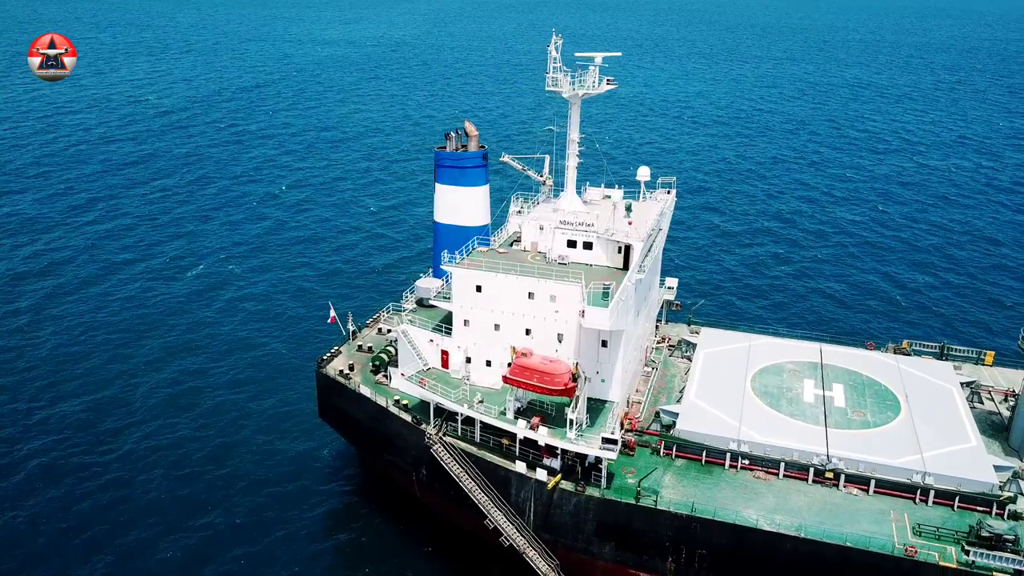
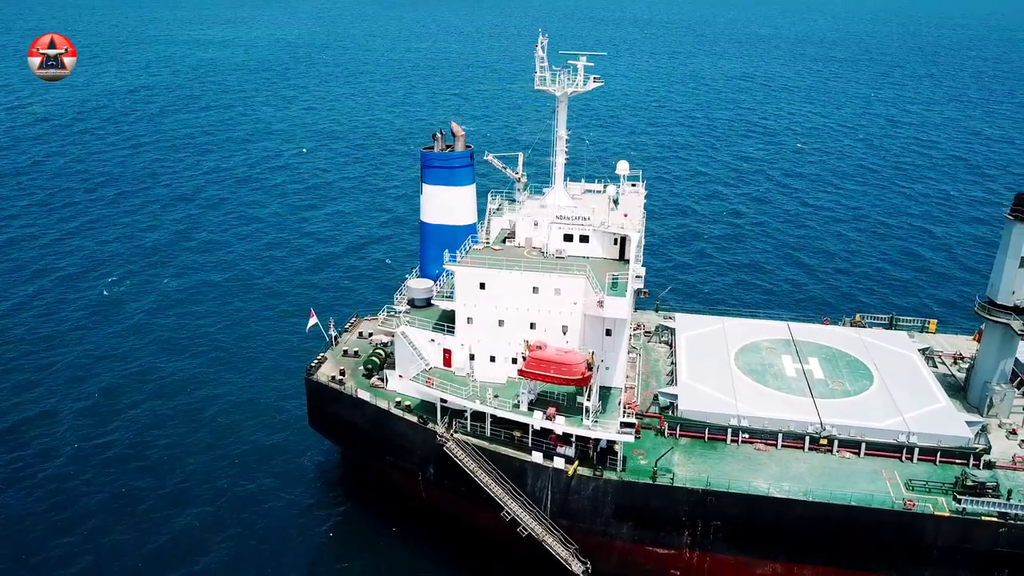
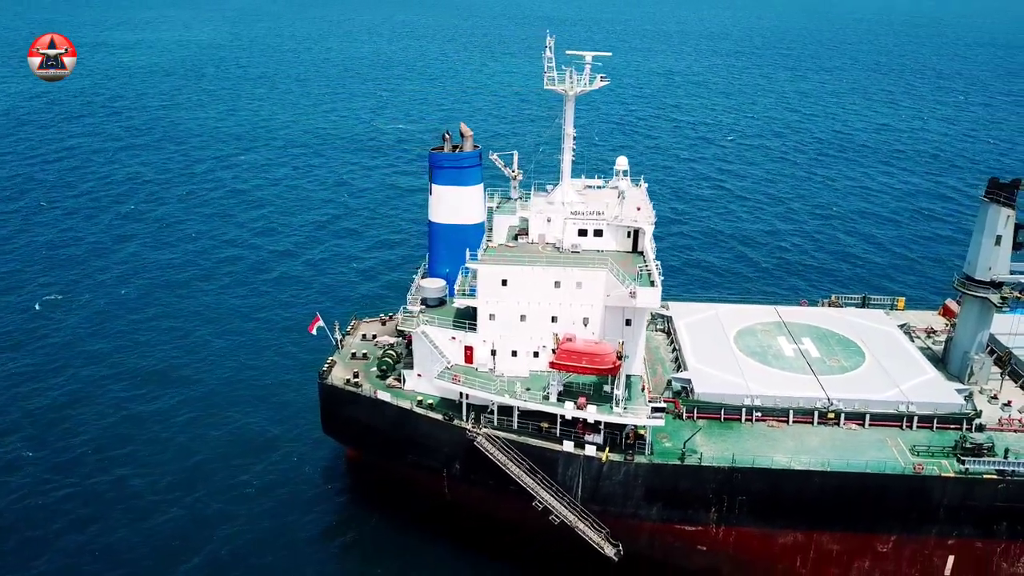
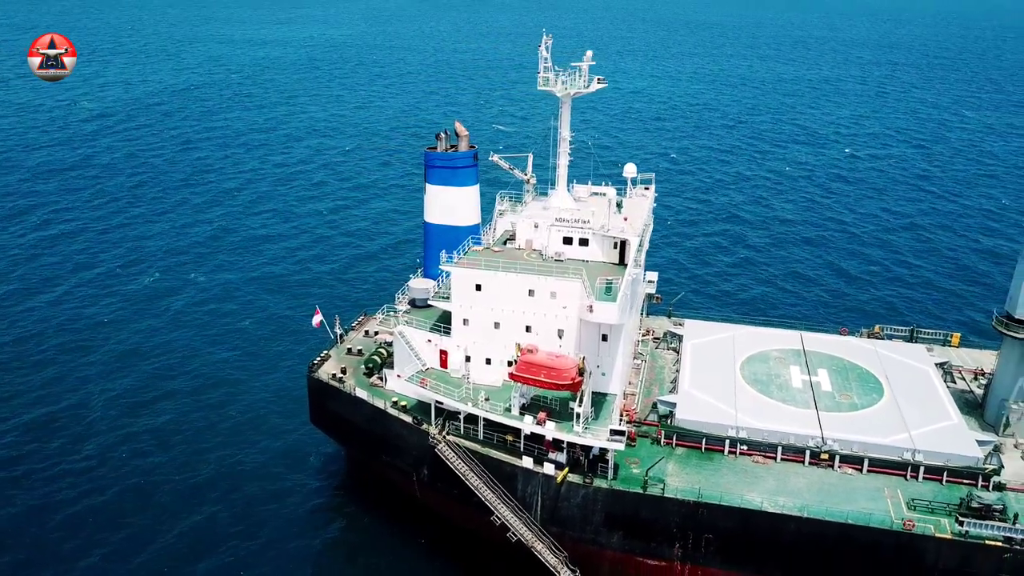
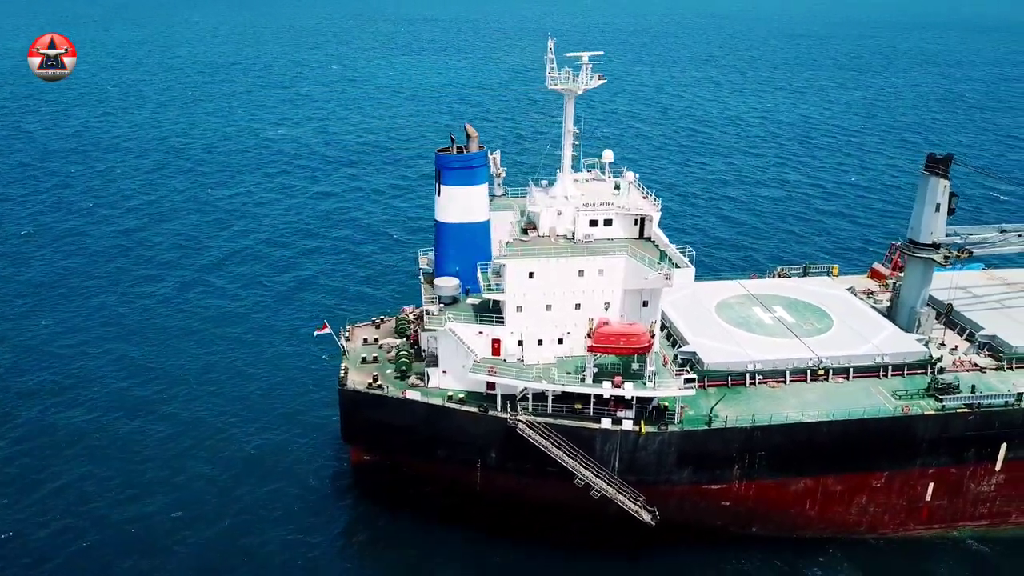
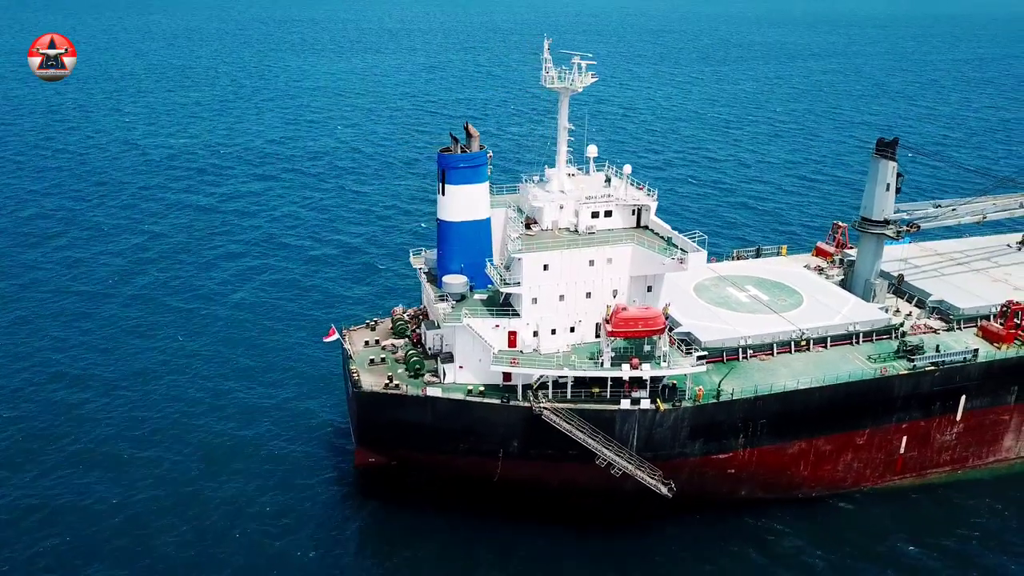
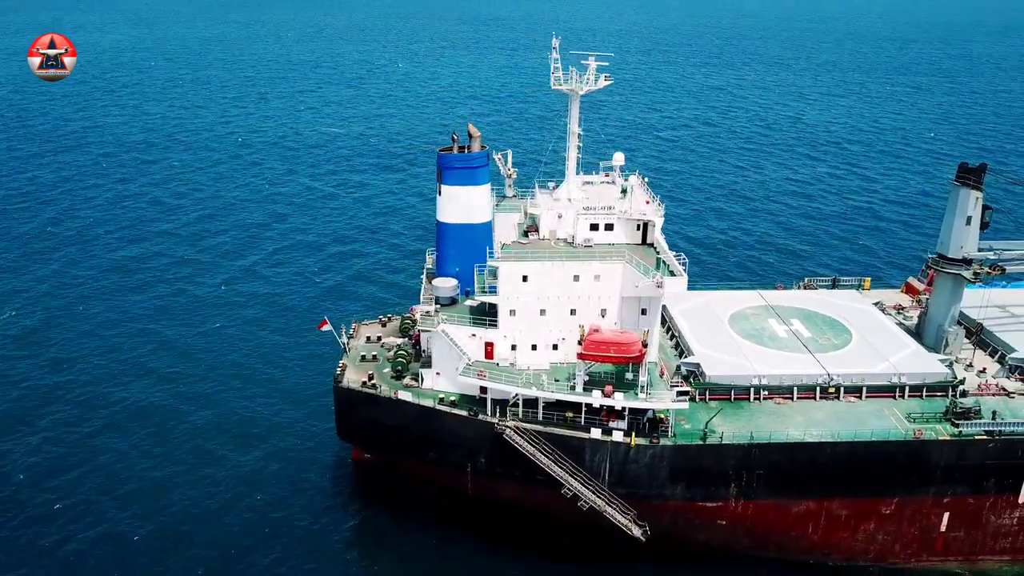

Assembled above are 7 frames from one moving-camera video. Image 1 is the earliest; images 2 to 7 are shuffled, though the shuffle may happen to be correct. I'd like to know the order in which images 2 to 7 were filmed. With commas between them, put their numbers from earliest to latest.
4, 2, 3, 7, 5, 6
